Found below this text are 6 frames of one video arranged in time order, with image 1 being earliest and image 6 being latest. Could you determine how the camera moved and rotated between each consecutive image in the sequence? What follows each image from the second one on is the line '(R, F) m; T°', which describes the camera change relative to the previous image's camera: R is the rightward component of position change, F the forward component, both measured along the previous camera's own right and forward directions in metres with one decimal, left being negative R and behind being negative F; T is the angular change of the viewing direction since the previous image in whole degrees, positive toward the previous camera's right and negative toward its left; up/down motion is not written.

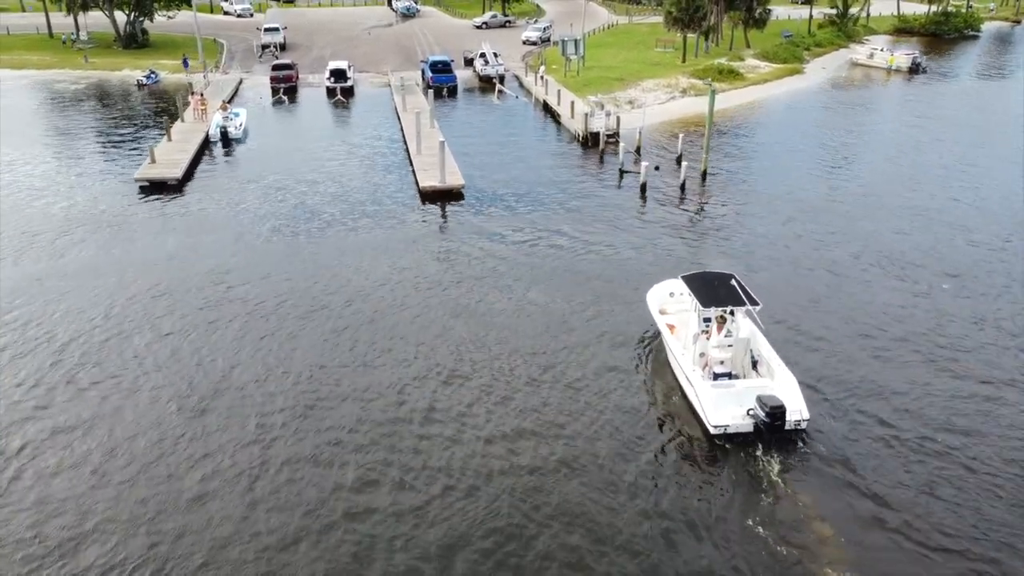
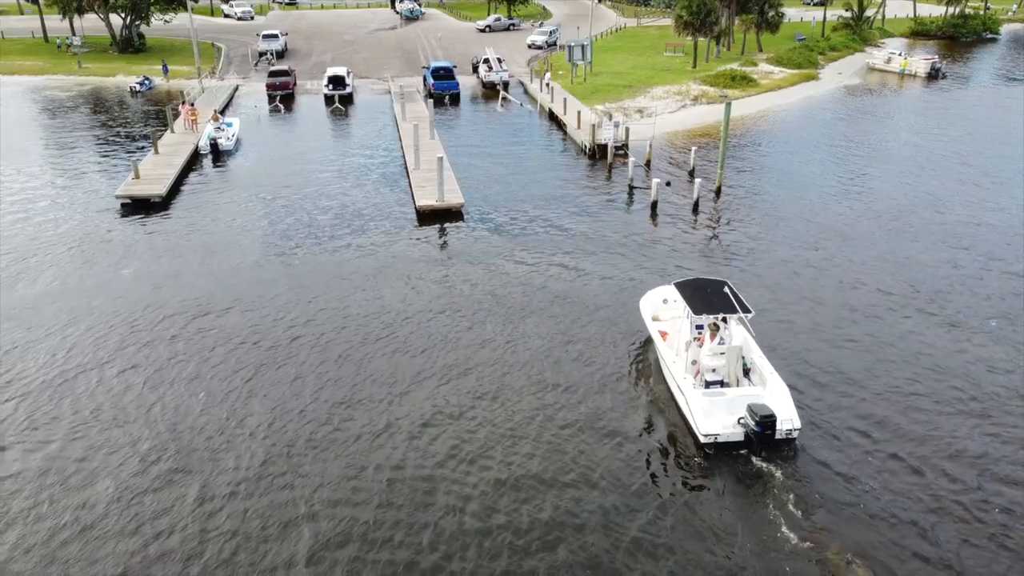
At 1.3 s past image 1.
(+0.2, +1.9) m; -1°
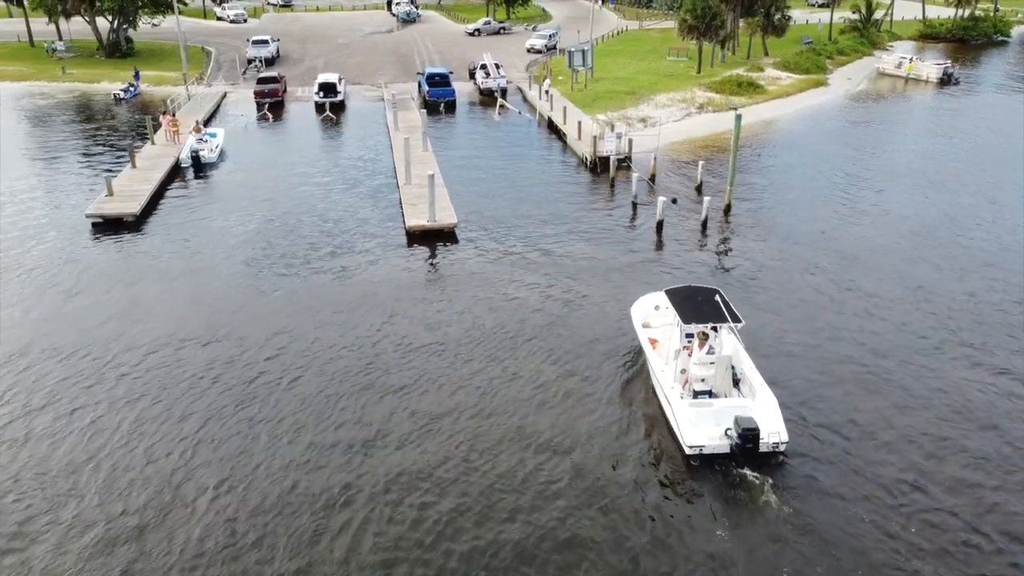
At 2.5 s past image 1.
(+0.2, +1.9) m; 0°
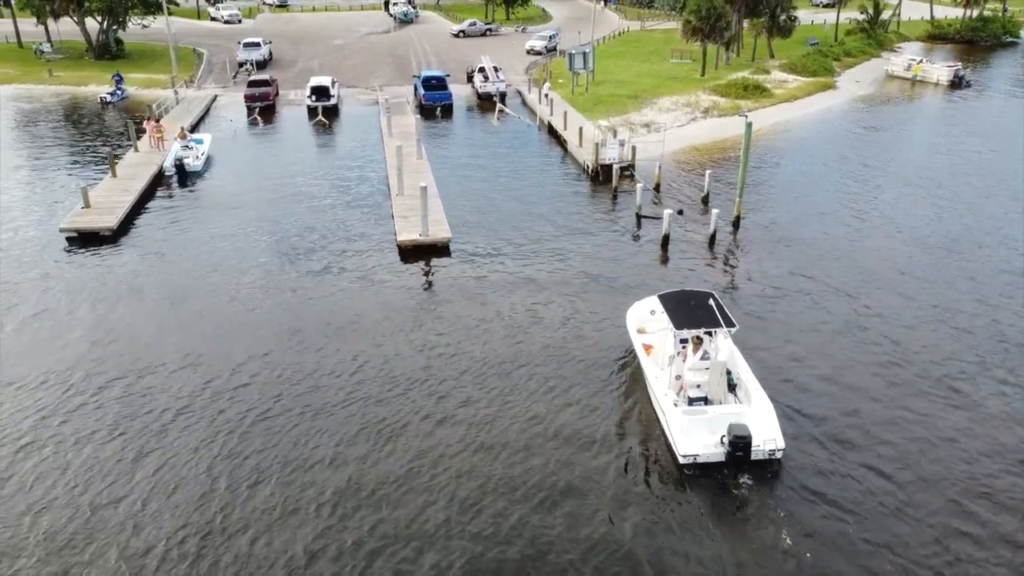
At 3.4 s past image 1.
(+0.1, +1.6) m; 0°
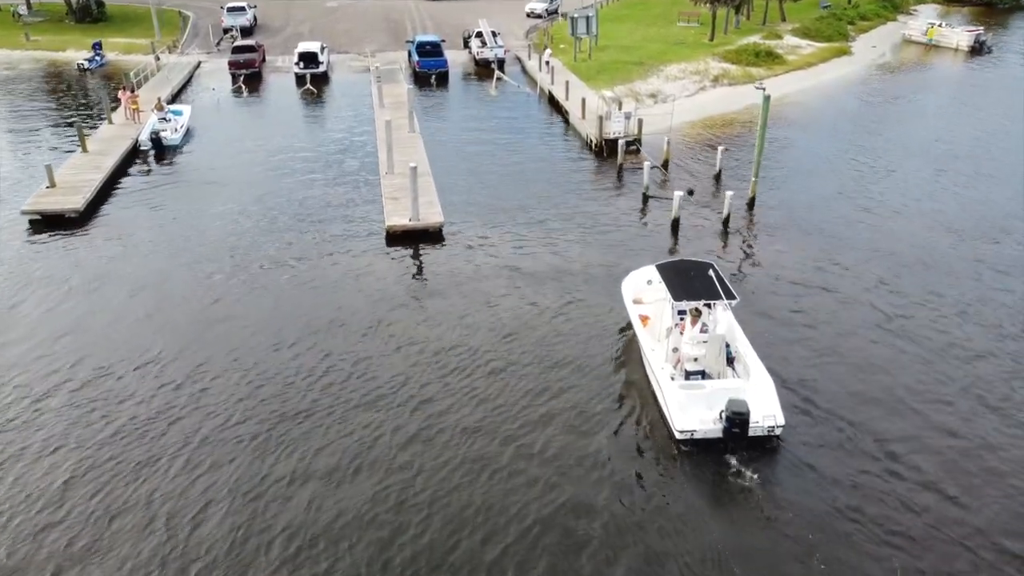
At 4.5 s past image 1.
(+0.1, +2.0) m; 0°
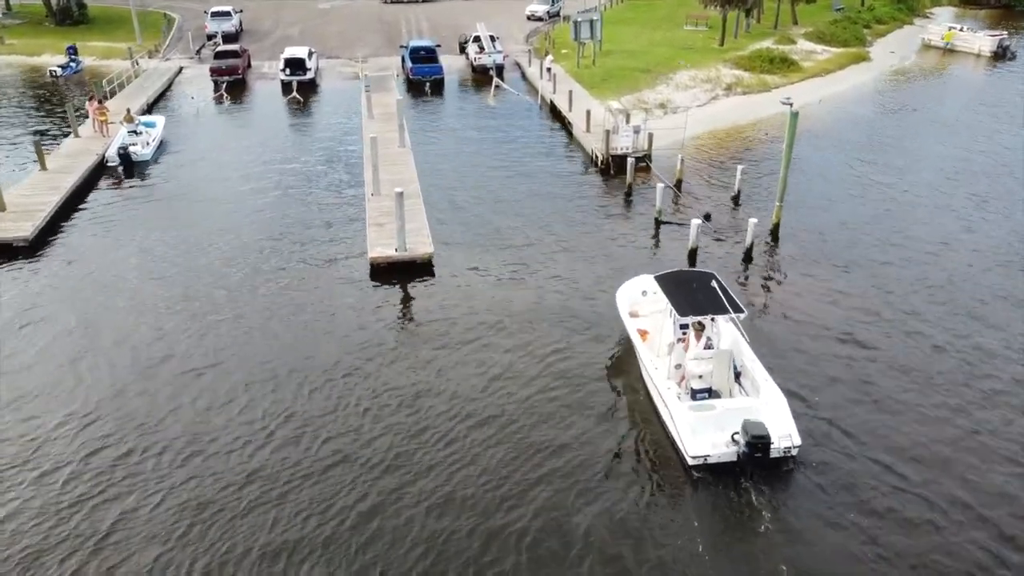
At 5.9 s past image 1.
(+0.1, +2.7) m; 0°
